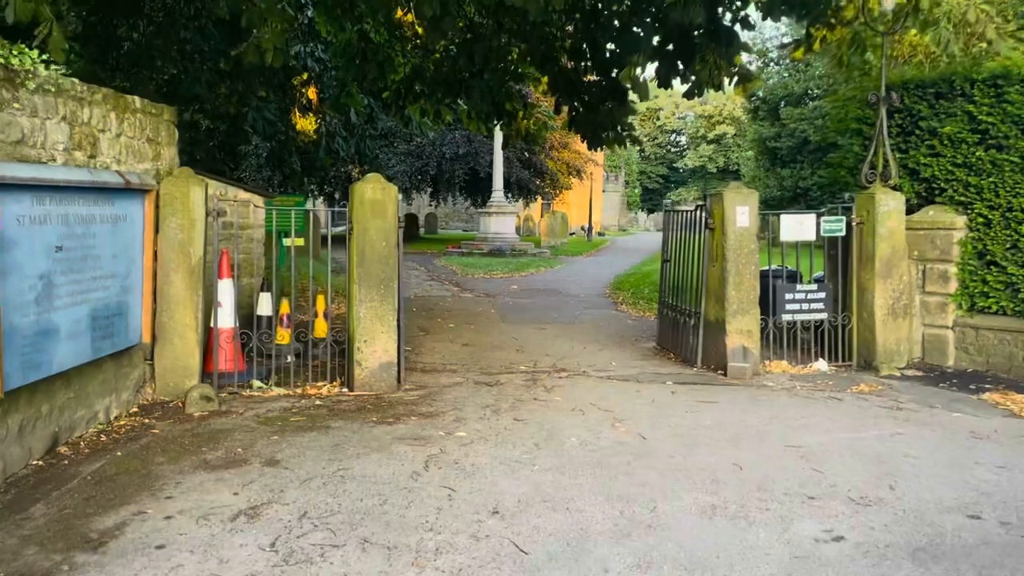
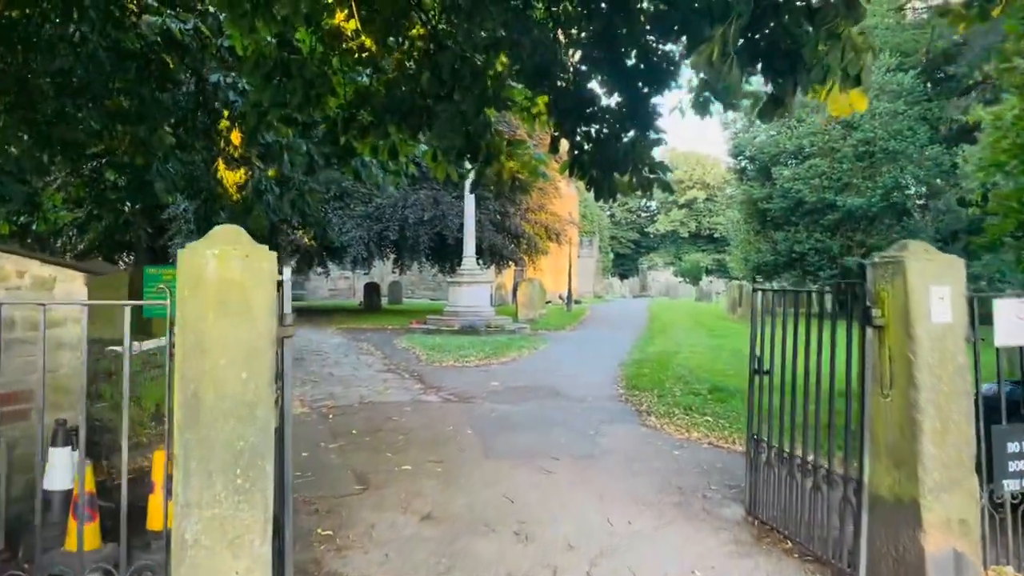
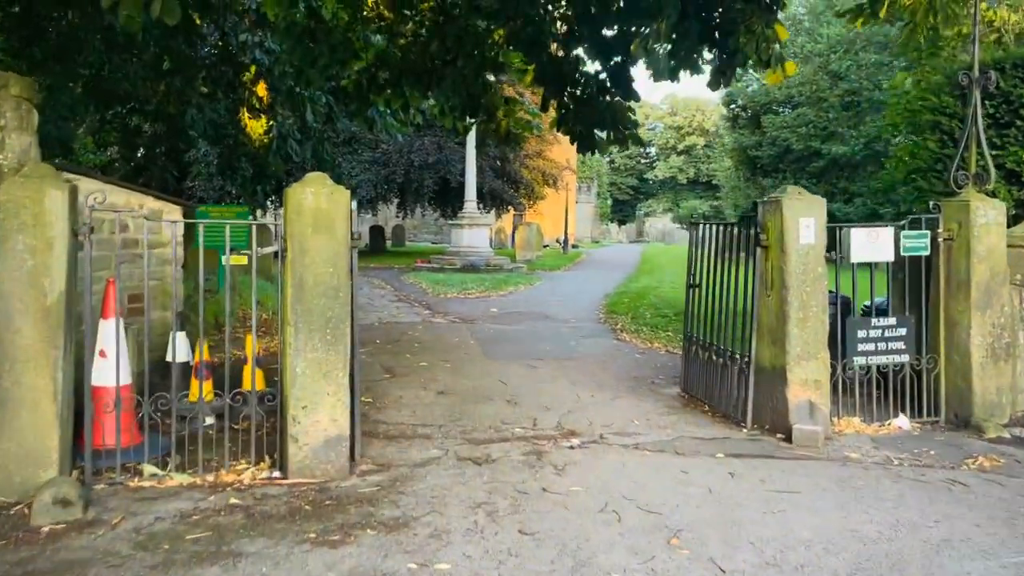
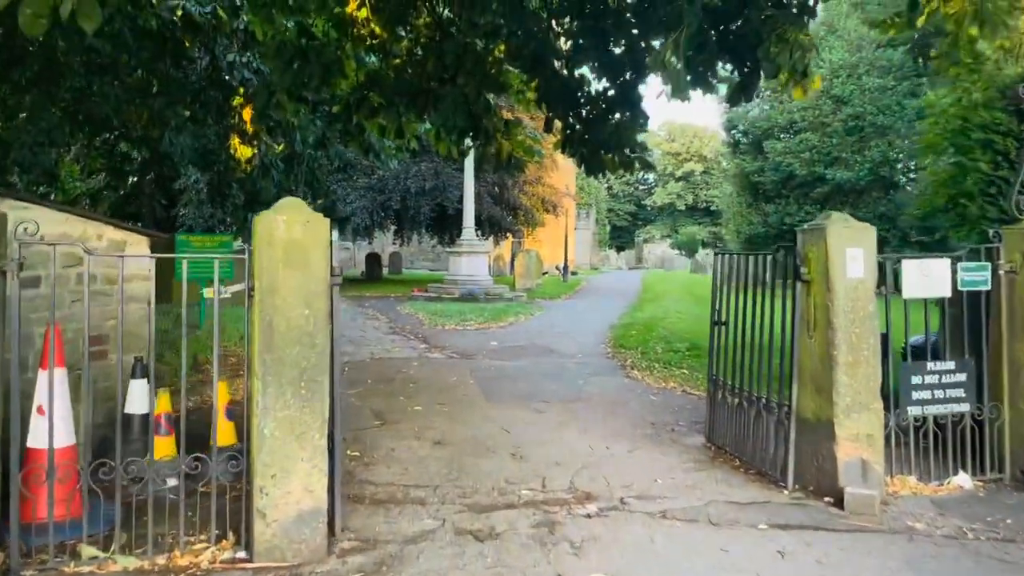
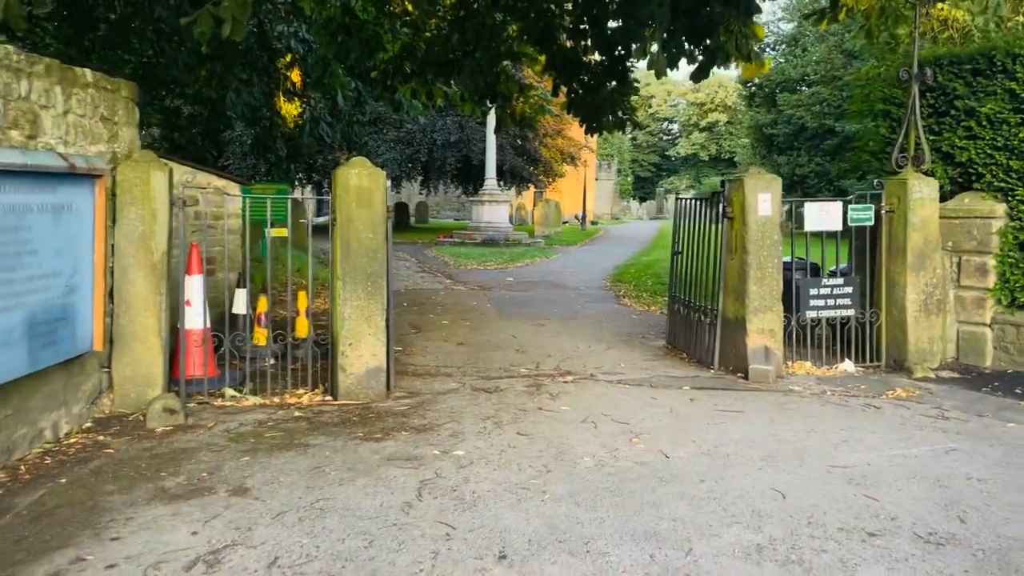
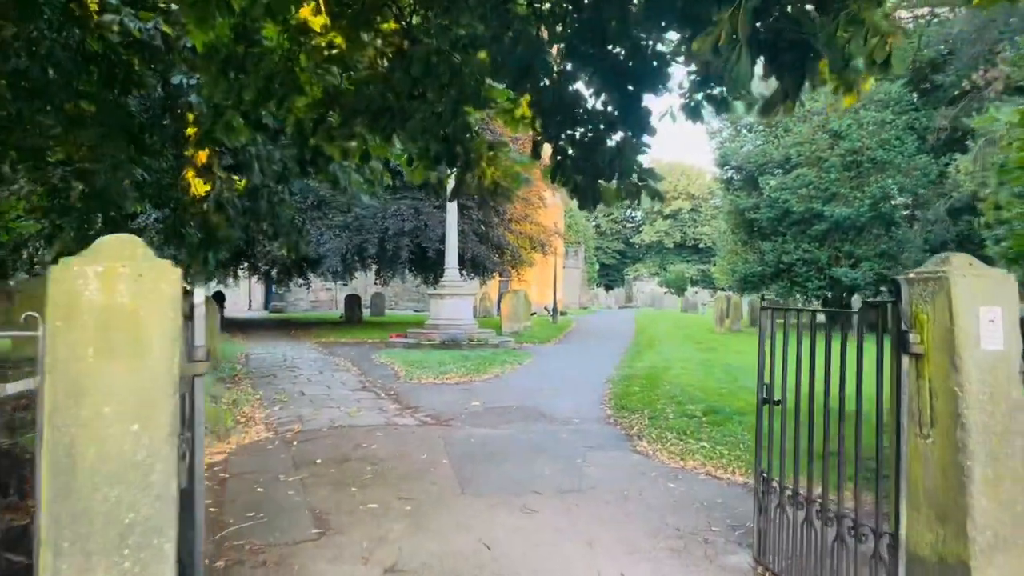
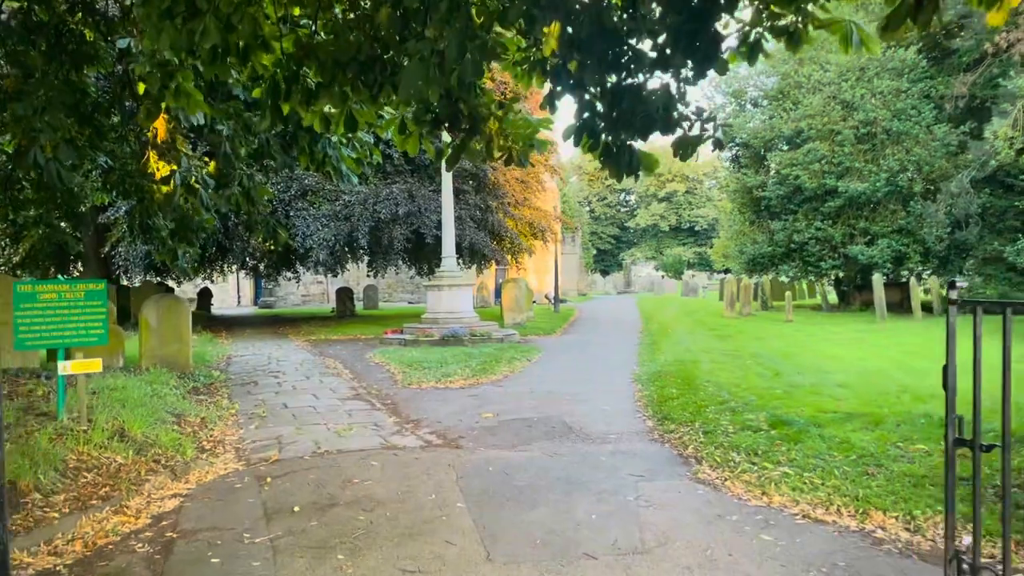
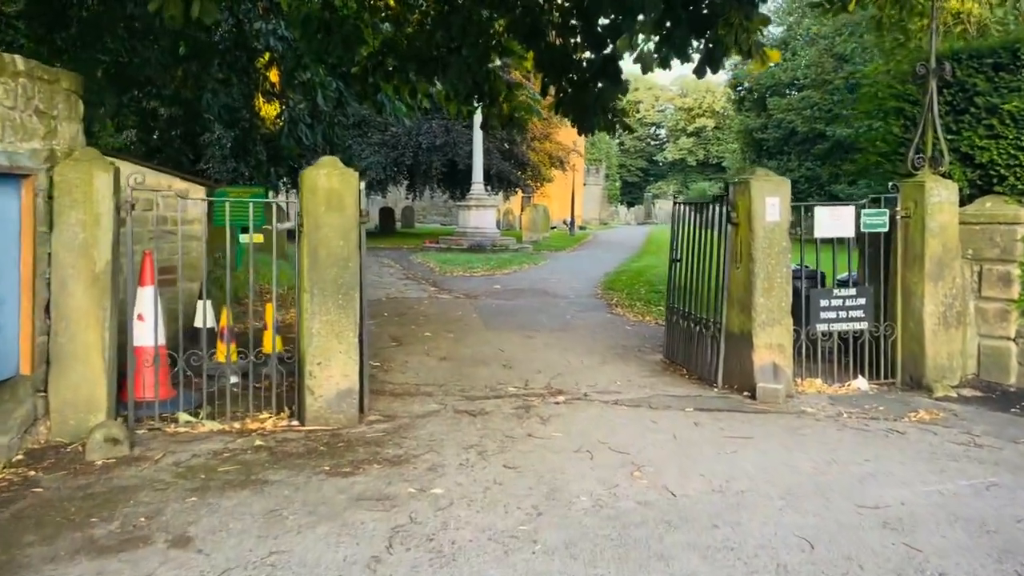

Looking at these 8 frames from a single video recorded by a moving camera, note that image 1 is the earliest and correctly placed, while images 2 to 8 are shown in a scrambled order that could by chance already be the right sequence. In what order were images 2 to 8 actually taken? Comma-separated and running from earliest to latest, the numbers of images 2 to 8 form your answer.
5, 8, 3, 4, 2, 6, 7
